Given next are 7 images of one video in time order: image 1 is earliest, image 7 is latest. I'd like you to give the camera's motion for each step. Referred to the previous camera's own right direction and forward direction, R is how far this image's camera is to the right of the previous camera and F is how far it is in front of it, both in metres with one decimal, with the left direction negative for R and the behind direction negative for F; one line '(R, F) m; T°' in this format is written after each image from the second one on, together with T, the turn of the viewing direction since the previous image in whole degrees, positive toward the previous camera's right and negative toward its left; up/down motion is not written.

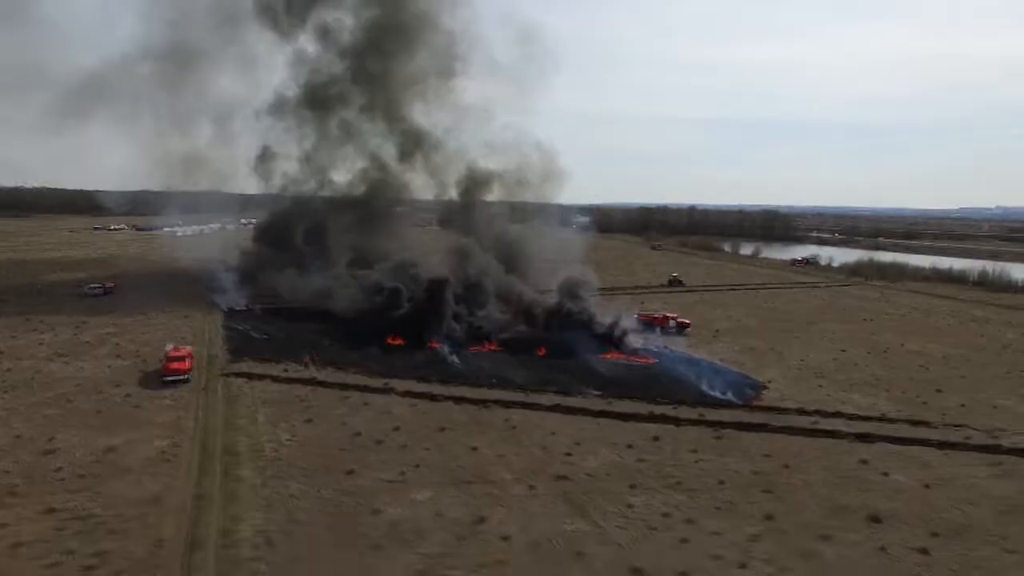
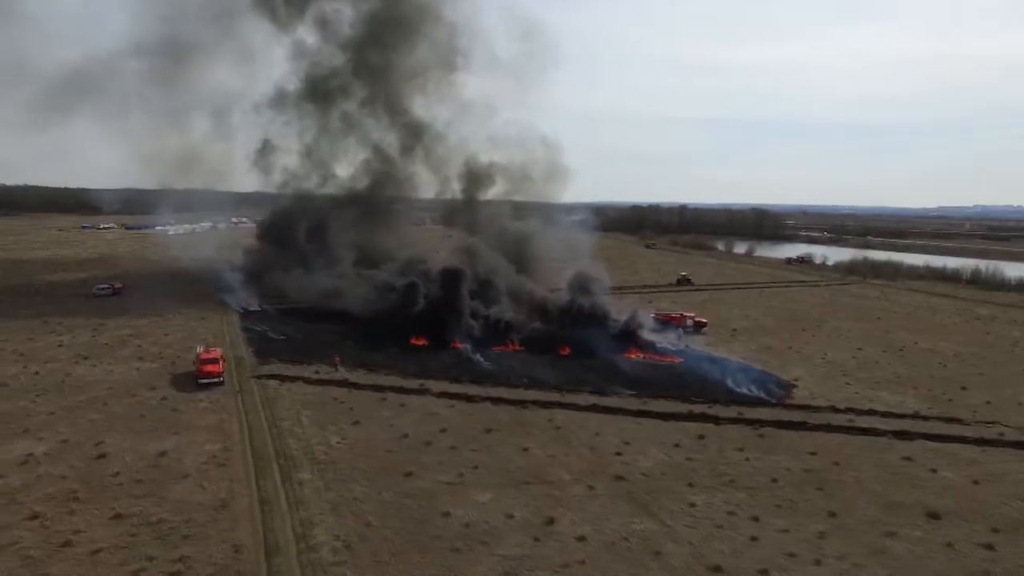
(-2.6, -0.1) m; +1°
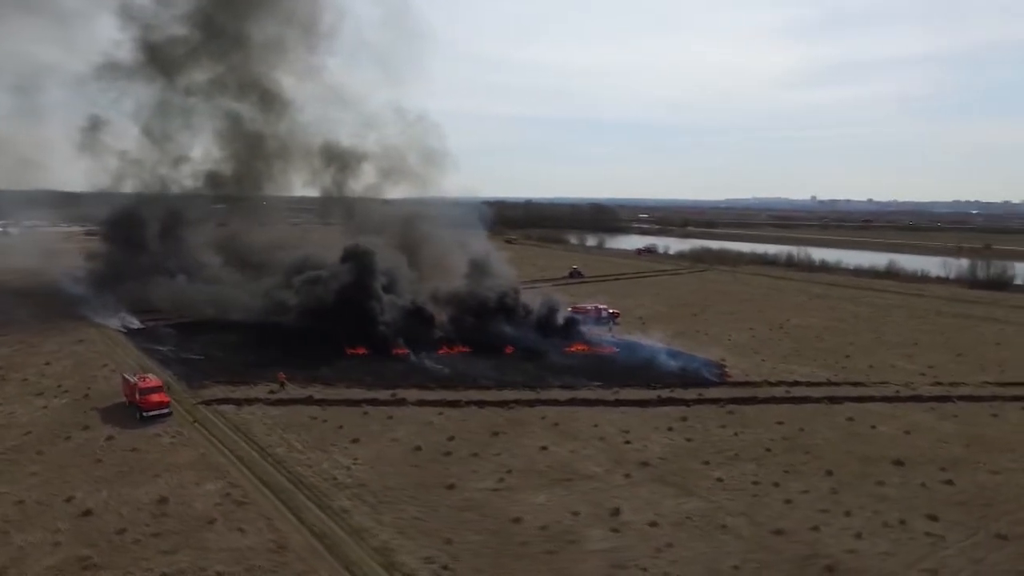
(-7.1, +0.6) m; +15°
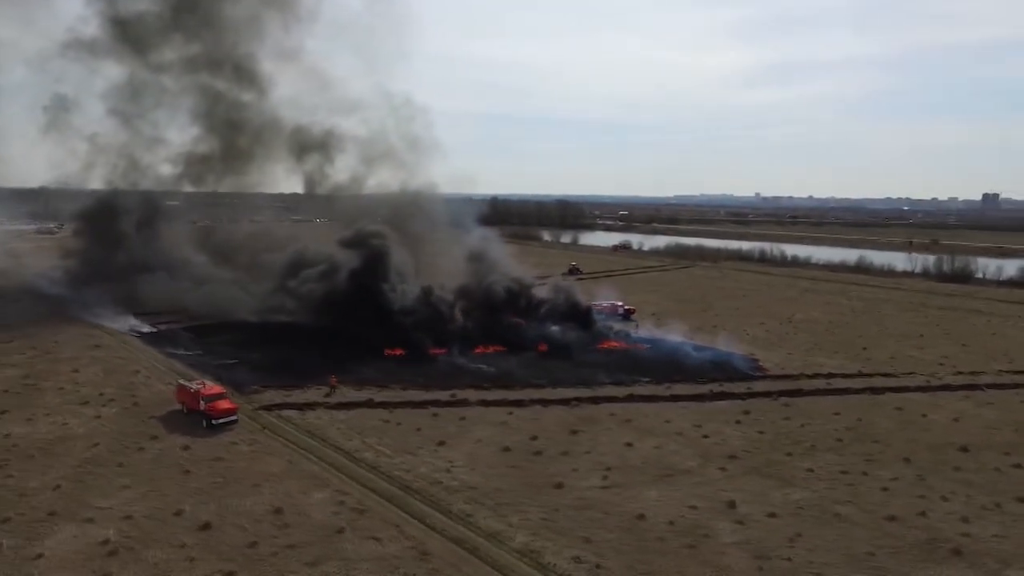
(-5.5, +0.2) m; +4°
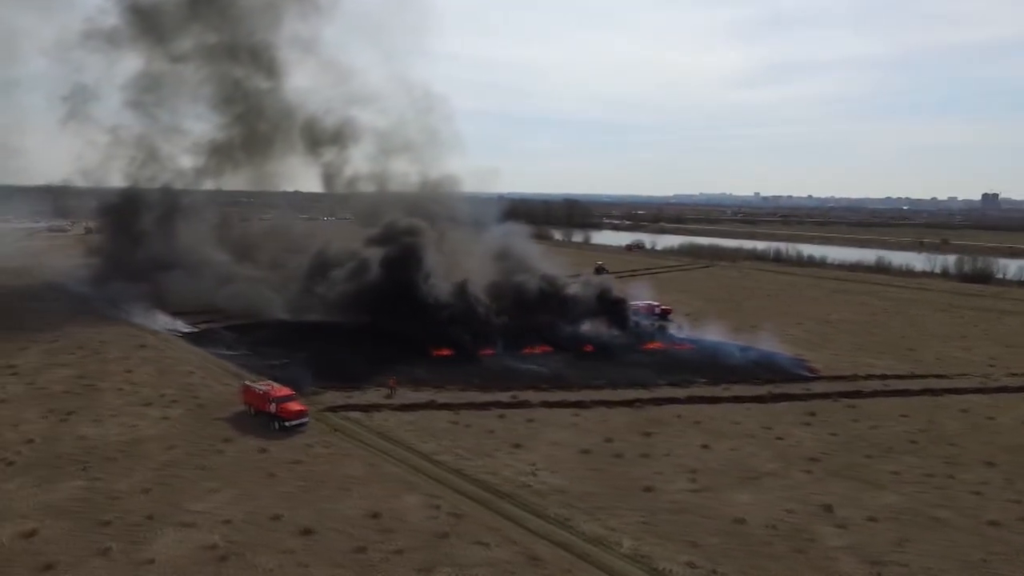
(-3.2, +0.3) m; 0°
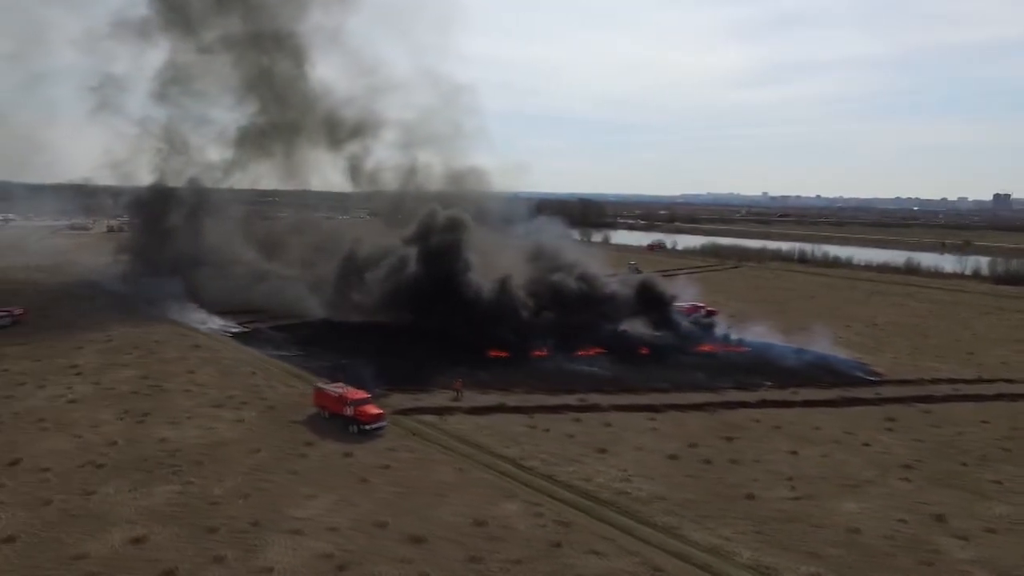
(-3.2, +0.5) m; 0°
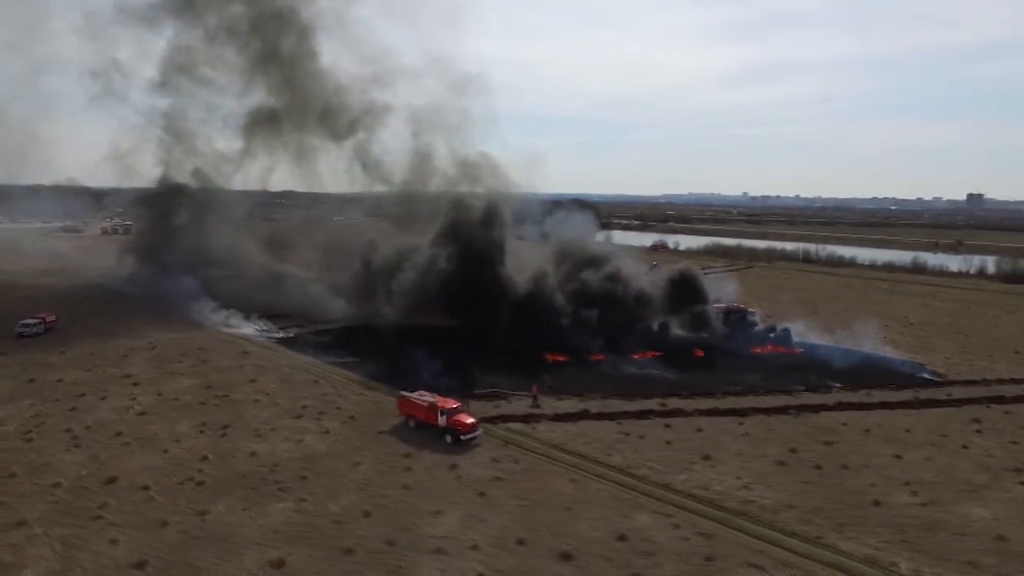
(-4.7, +0.9) m; +2°
